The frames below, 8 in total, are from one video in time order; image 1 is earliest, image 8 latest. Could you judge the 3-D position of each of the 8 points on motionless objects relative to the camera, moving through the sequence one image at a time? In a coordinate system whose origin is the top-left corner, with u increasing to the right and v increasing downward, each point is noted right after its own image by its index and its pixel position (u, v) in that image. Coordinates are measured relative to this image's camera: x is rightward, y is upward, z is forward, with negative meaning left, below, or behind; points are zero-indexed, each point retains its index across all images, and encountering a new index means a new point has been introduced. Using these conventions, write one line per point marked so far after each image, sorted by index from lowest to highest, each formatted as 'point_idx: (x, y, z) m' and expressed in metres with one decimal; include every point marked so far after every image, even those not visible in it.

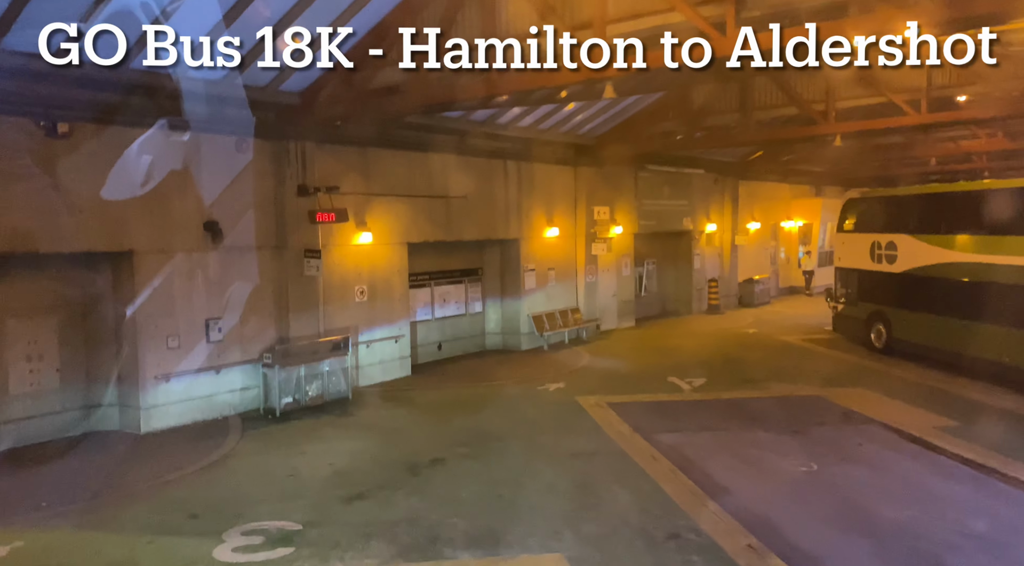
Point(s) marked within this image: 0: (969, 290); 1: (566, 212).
0: (+8.5, -0.1, +12.7) m
1: (+1.2, +1.7, +16.1) m
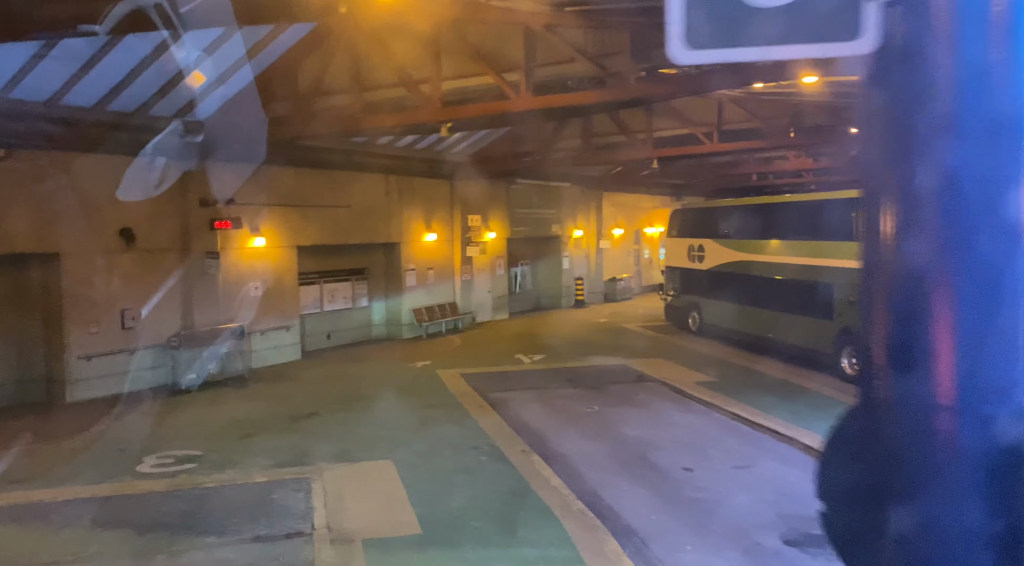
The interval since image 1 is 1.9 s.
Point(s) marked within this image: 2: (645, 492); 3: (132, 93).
0: (+5.7, 0.0, +16.2) m
1: (-2.0, +1.7, +18.8) m
2: (+1.5, -2.5, +7.9) m
3: (-6.1, +3.1, +10.9) m
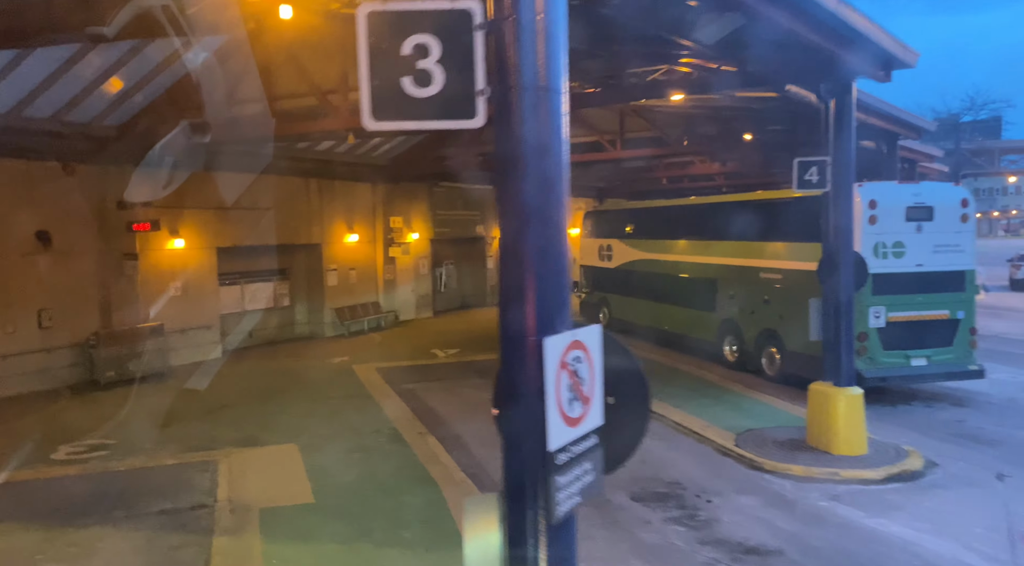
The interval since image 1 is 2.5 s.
0: (+3.6, +0.1, +17.5) m
1: (-4.3, +1.7, +19.5) m
2: (+0.1, -2.4, +8.9) m
3: (-7.8, +3.0, +11.3) m
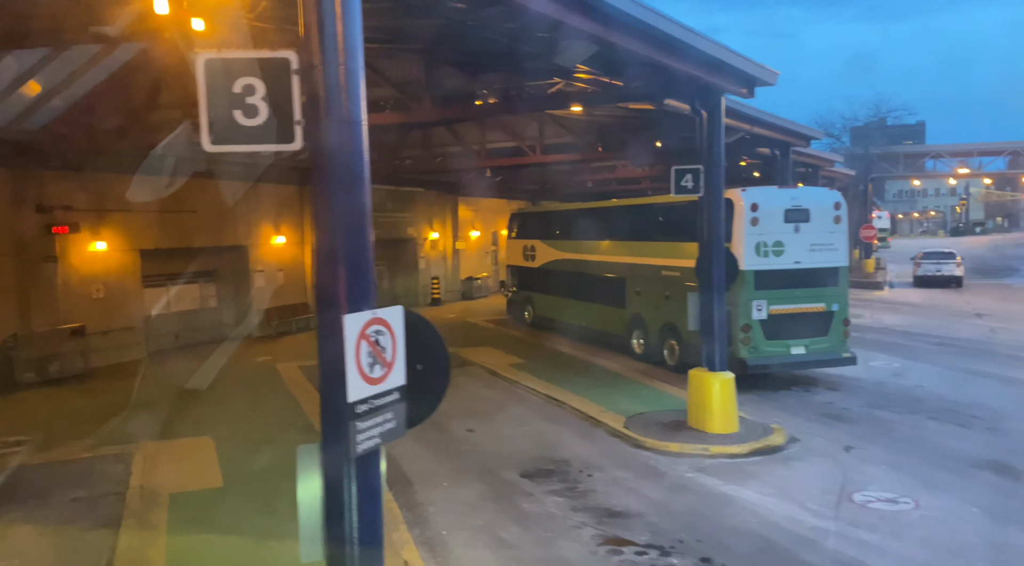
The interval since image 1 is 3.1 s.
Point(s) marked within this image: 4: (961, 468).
0: (+1.6, +0.1, +18.5) m
1: (-6.4, +1.7, +19.8) m
2: (-1.2, -2.4, +9.6) m
3: (-9.3, +3.0, +11.4) m
4: (+5.7, -2.4, +8.6) m
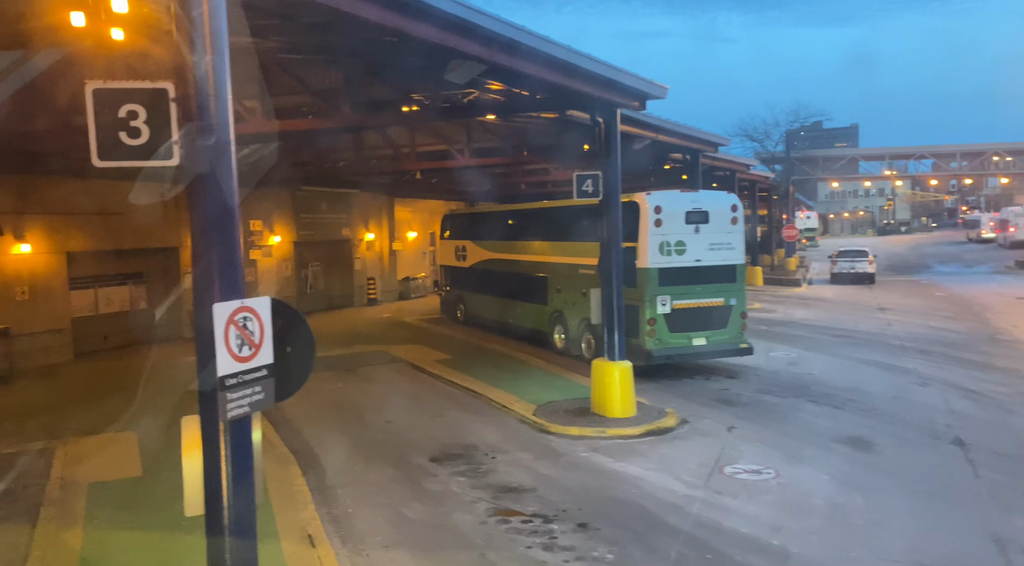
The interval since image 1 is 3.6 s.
0: (-0.4, +0.2, +19.2) m
1: (-8.5, +1.7, +20.0) m
2: (-2.5, -2.4, +10.2) m
3: (-10.8, +2.9, +11.4) m
4: (+4.4, -2.3, +9.7) m
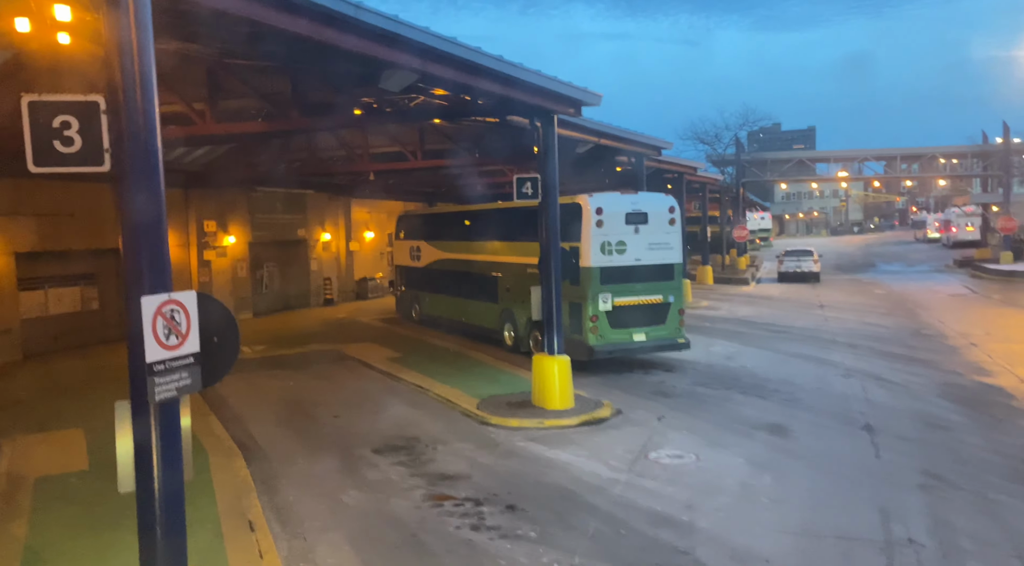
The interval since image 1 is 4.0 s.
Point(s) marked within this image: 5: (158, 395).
0: (-1.8, +0.2, +19.6) m
1: (-9.9, +1.7, +20.0) m
2: (-3.4, -2.3, +10.5) m
3: (-11.8, +2.9, +11.3) m
4: (+3.6, -2.2, +10.4) m
5: (-2.2, -0.7, +4.2) m
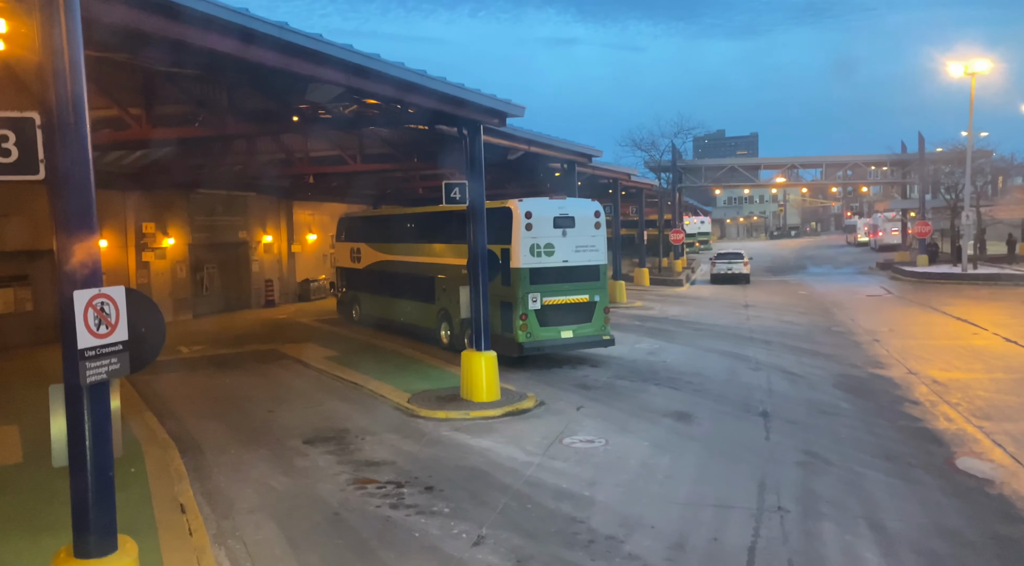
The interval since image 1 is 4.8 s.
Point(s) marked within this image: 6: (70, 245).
0: (-3.6, +0.2, +20.2) m
1: (-11.7, +1.6, +20.0) m
2: (-4.6, -2.3, +10.9) m
3: (-13.0, +2.9, +11.2) m
4: (+2.4, -2.2, +11.3) m
5: (-2.9, -0.7, +4.7) m
6: (-3.1, +0.3, +4.8) m
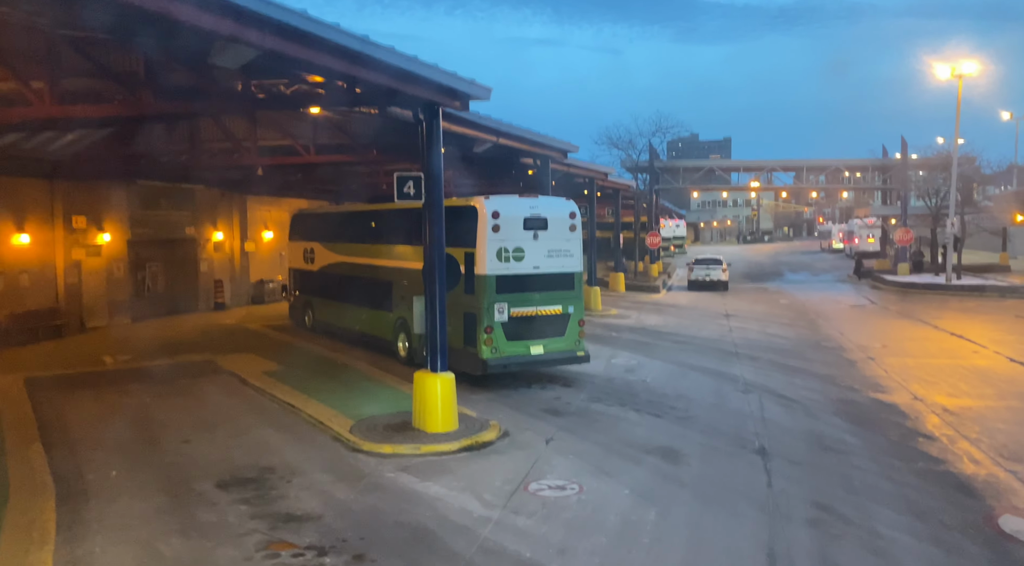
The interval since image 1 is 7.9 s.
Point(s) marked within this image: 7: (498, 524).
0: (-4.5, 0.0, +18.3) m
1: (-12.6, +1.6, +17.9) m
2: (-5.2, -2.5, +9.1) m
3: (-13.5, +2.9, +9.0) m
4: (+1.8, -2.4, +9.7) m
5: (-3.3, -0.8, +2.9) m
6: (-3.4, +0.1, +3.0) m
7: (-0.2, -2.6, +7.4) m
